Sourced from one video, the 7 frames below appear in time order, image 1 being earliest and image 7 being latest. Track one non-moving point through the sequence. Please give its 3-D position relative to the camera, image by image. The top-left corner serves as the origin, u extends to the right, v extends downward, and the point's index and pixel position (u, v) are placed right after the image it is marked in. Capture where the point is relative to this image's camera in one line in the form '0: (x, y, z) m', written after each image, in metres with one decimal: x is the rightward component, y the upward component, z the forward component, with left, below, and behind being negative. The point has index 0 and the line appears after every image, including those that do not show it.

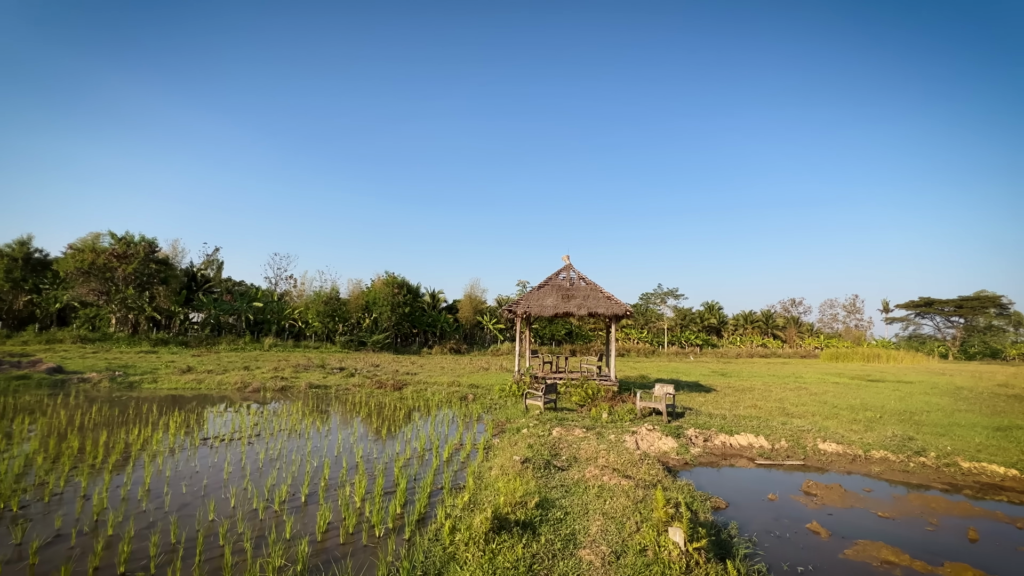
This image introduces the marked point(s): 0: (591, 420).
0: (+1.9, -3.2, +11.6) m
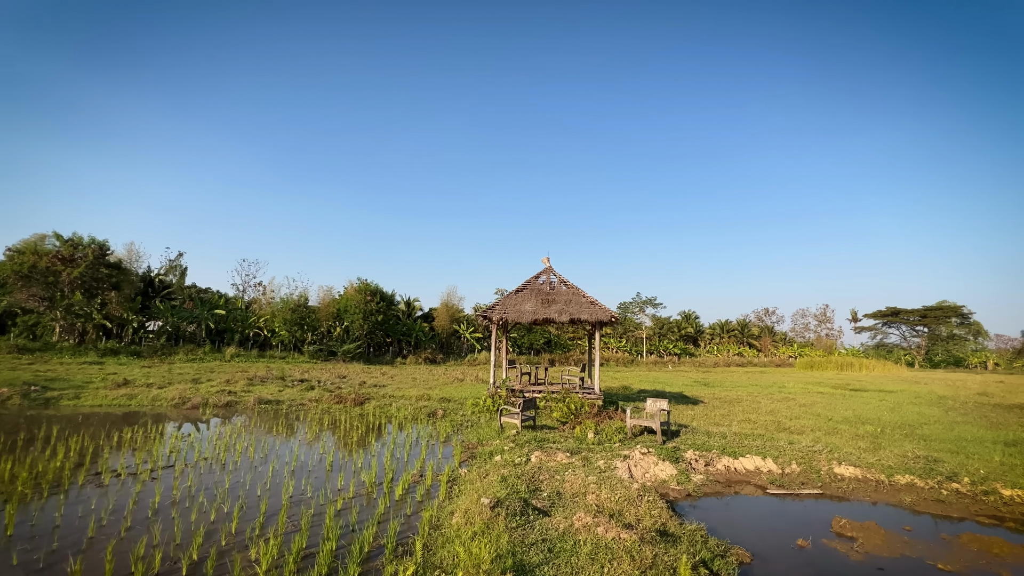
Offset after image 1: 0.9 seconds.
0: (+1.3, -3.2, +10.1) m
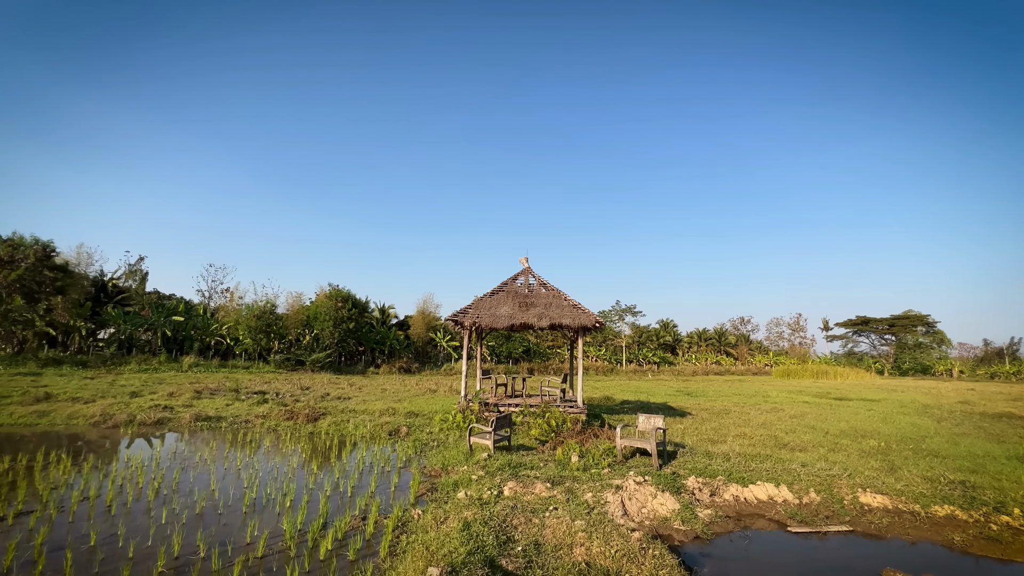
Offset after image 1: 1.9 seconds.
0: (+0.8, -3.2, +8.6) m
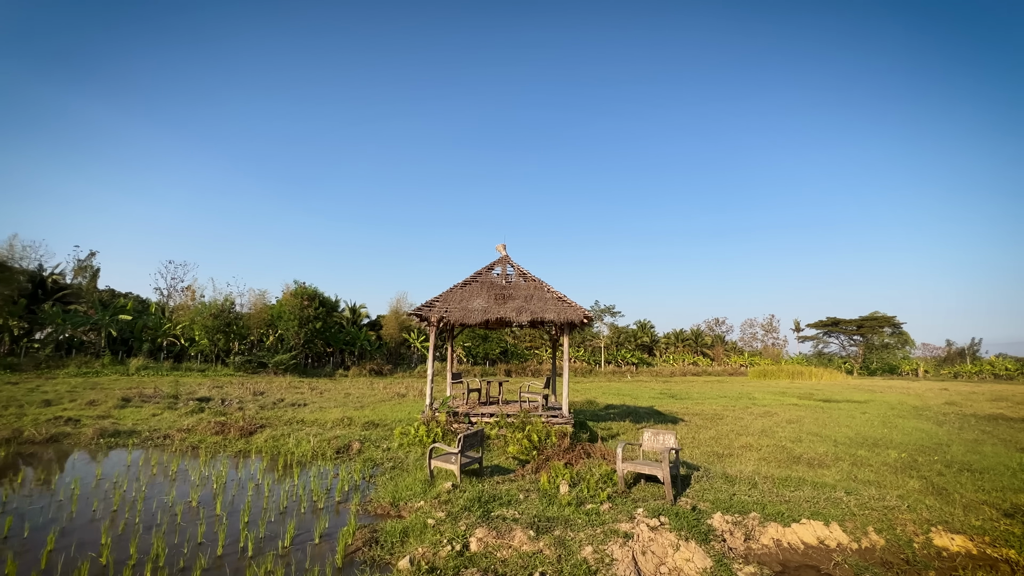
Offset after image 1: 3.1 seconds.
0: (+0.4, -2.9, +6.6) m
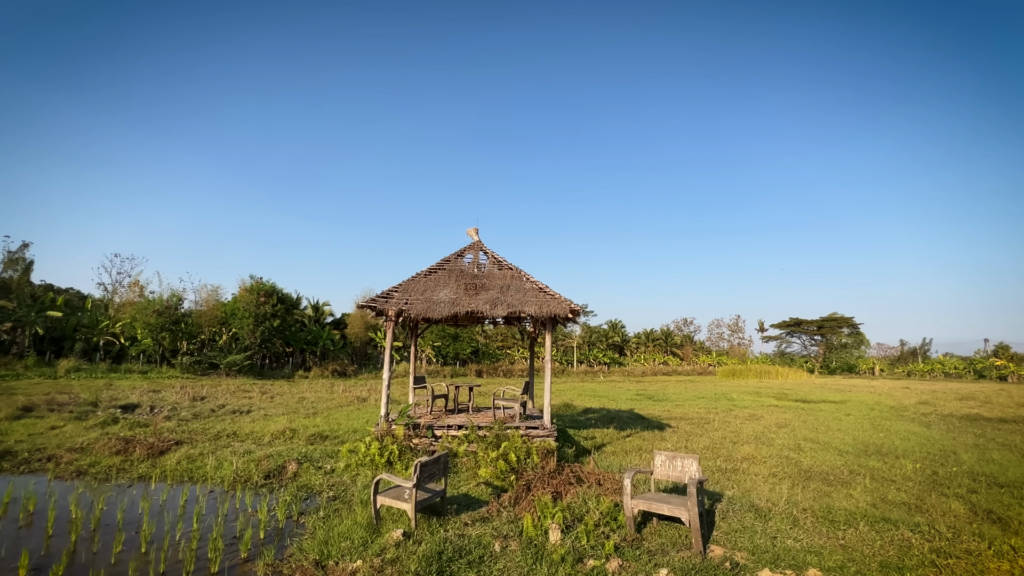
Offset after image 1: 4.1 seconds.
0: (+0.2, -2.7, +4.8) m
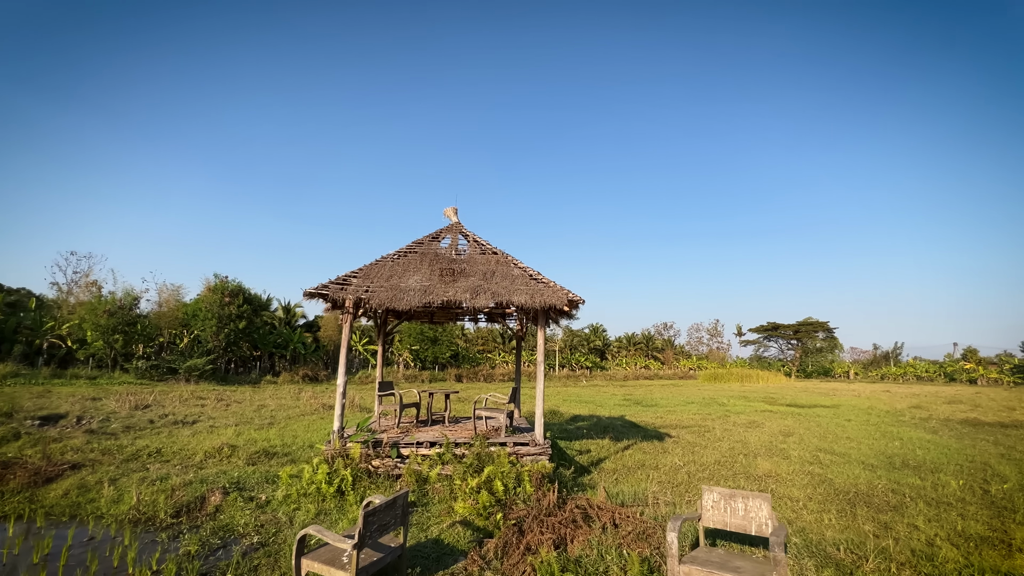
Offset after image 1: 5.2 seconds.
0: (+0.1, -2.4, +3.0) m
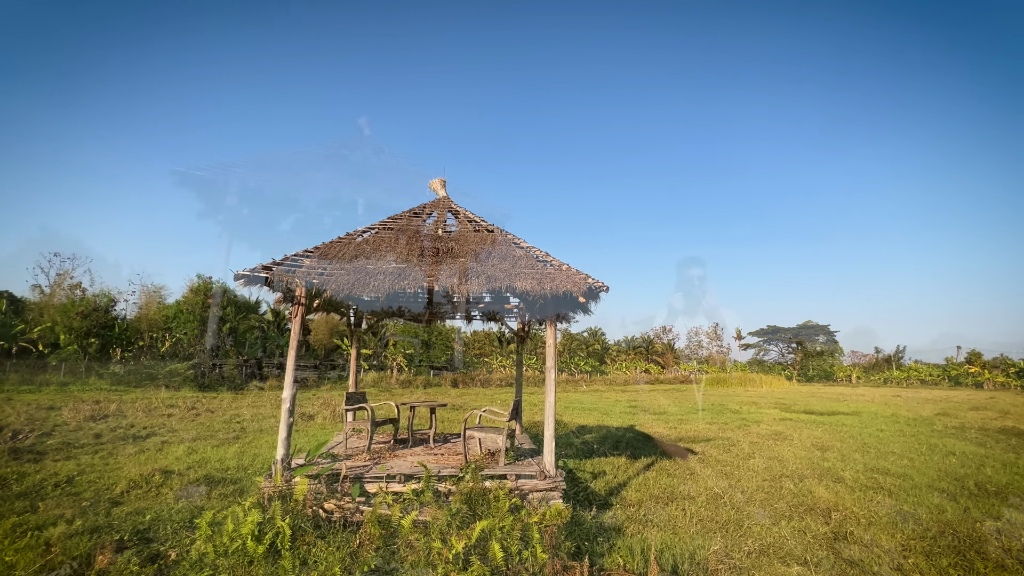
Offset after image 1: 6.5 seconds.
0: (+0.1, -2.1, +1.0) m
